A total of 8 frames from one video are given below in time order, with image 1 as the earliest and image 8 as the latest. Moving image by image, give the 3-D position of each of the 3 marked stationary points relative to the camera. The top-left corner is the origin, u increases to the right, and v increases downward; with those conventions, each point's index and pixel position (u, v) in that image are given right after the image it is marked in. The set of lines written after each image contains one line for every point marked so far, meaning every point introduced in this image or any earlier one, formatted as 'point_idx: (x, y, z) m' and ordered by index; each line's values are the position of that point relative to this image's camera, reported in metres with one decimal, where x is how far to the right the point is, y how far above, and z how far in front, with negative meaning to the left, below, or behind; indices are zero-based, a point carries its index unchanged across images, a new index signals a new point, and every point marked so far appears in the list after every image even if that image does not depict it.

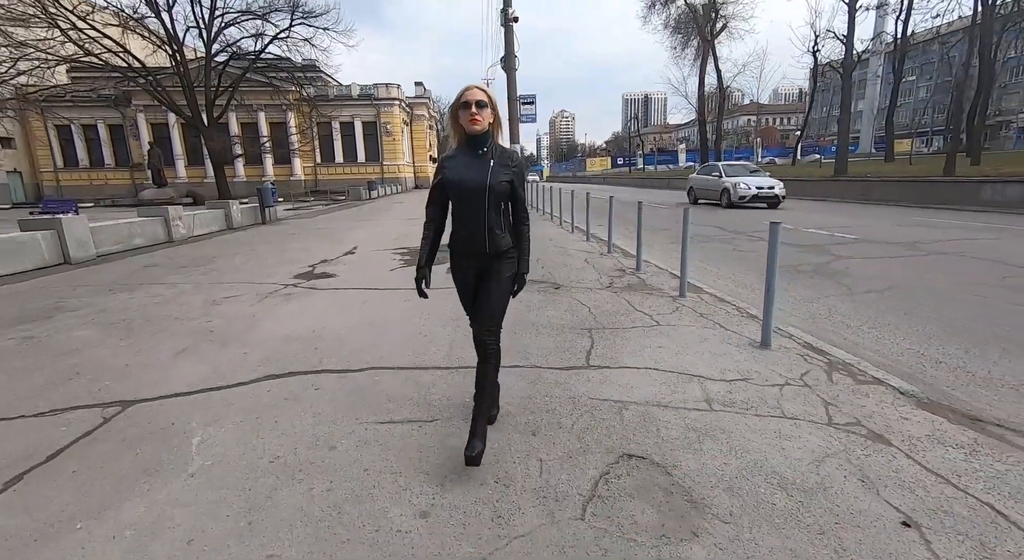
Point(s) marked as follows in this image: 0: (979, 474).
0: (+2.4, -1.0, +2.7) m
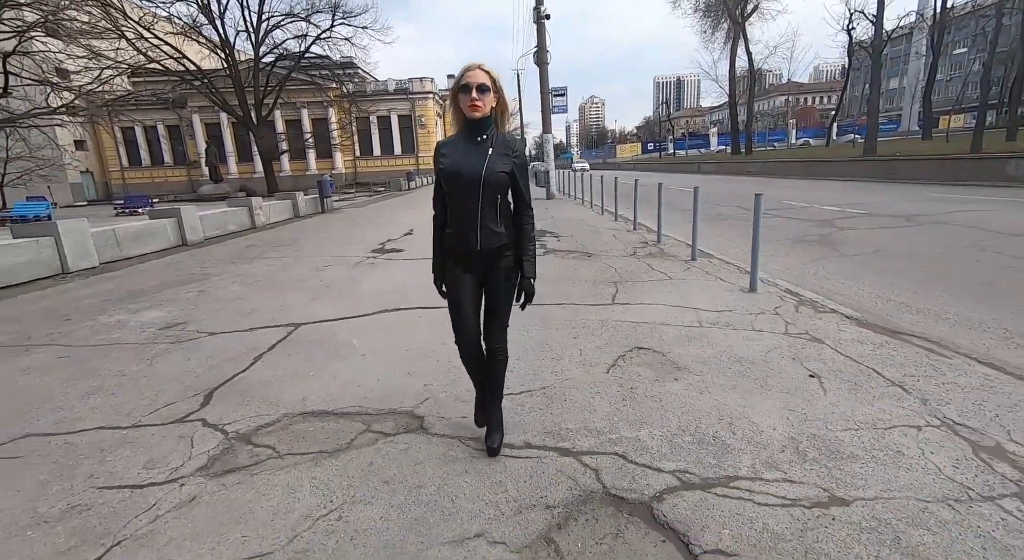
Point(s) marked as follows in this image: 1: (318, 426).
0: (+2.8, -0.6, +4.1) m
1: (-1.2, -0.8, +3.2) m
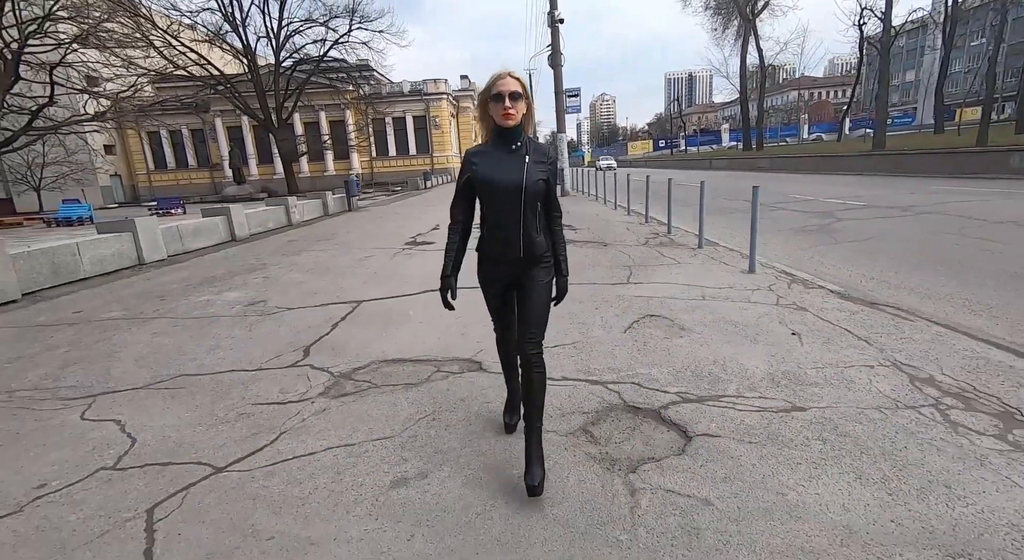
0: (+3.1, -0.4, +5.0) m
1: (-0.9, -0.6, +4.1) m
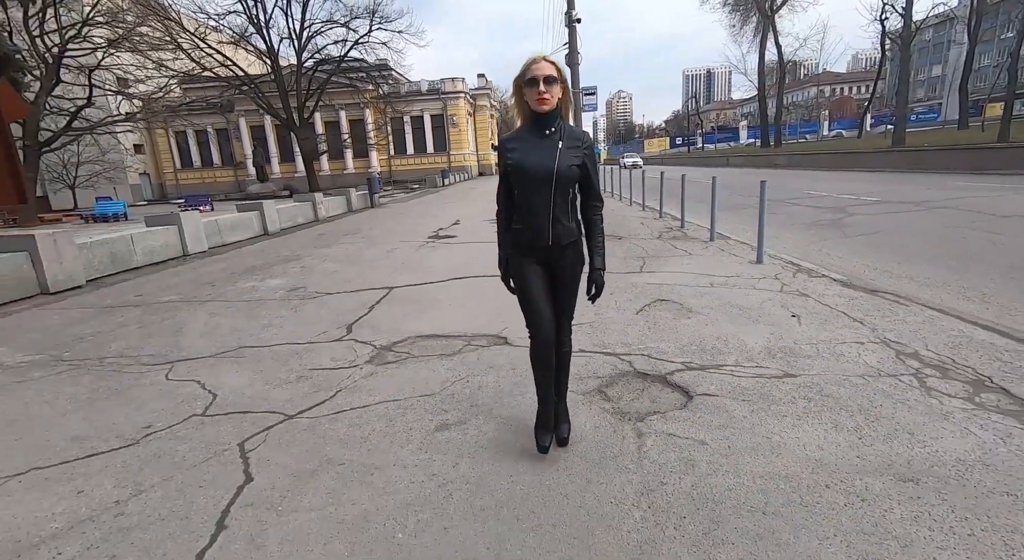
0: (+3.3, -0.2, +5.4) m
1: (-0.7, -0.5, +4.6) m
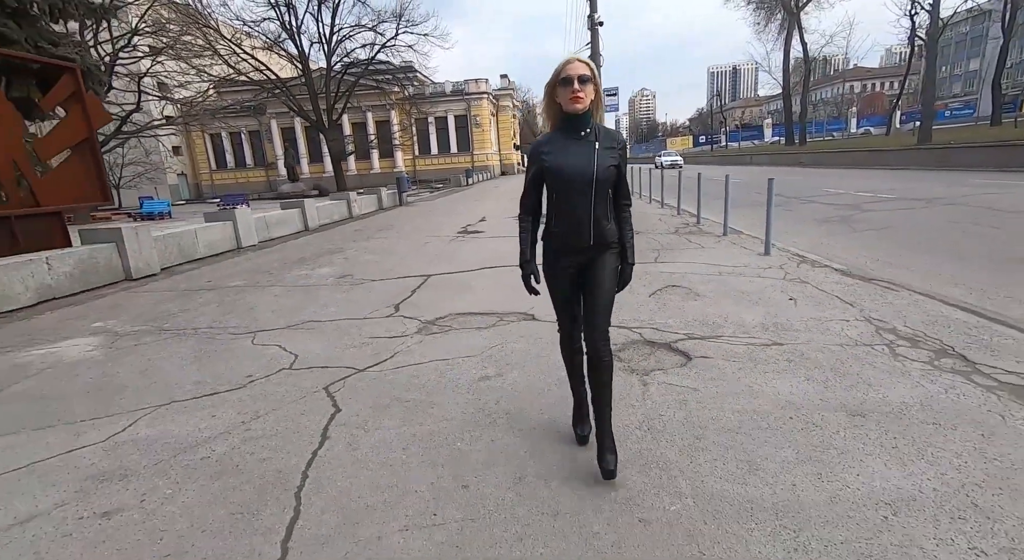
0: (+3.6, -0.1, +5.9) m
1: (-0.4, -0.4, +5.3) m
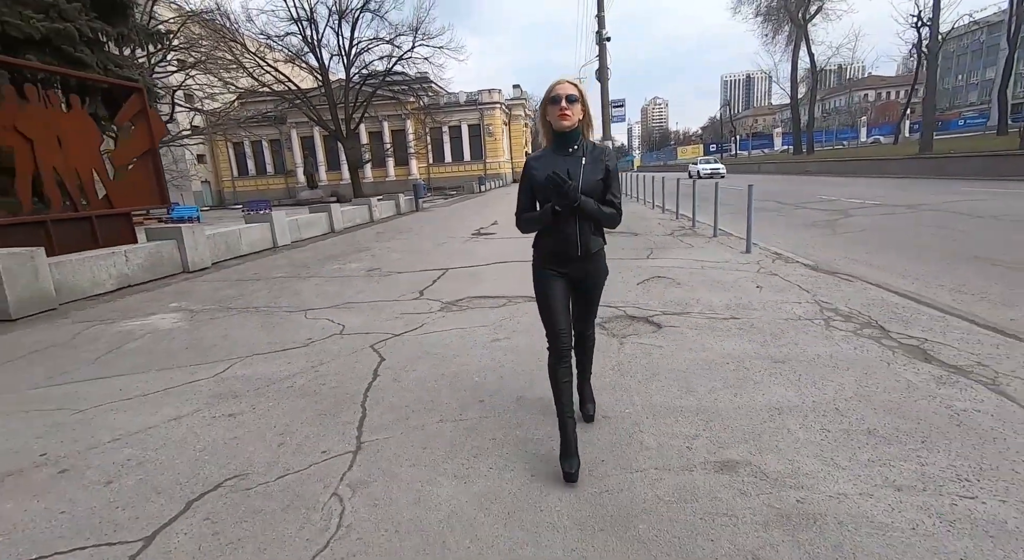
0: (+3.7, 0.0, +6.8) m
1: (-0.3, -0.2, +6.3) m
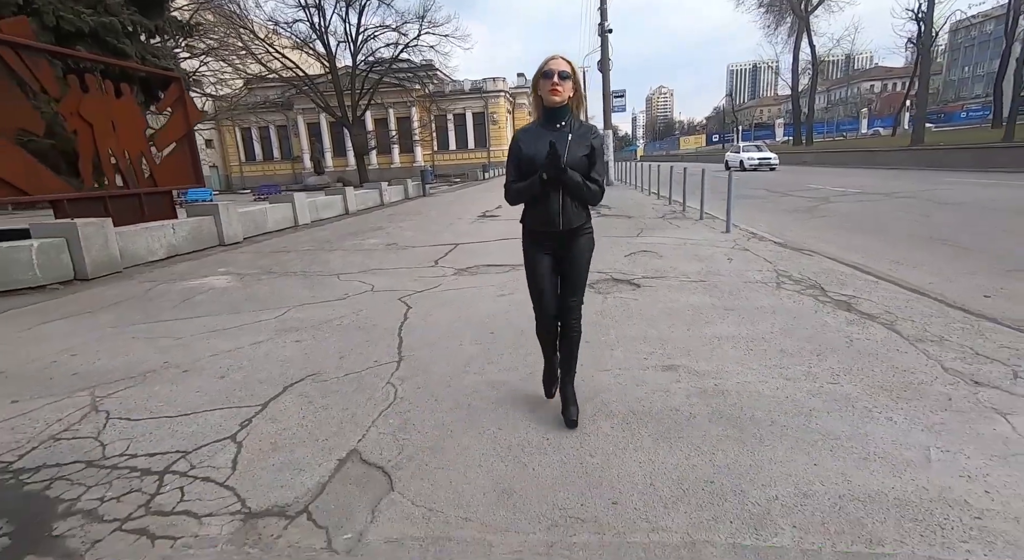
0: (+3.8, +0.4, +7.8) m
1: (-0.3, +0.2, +7.3) m
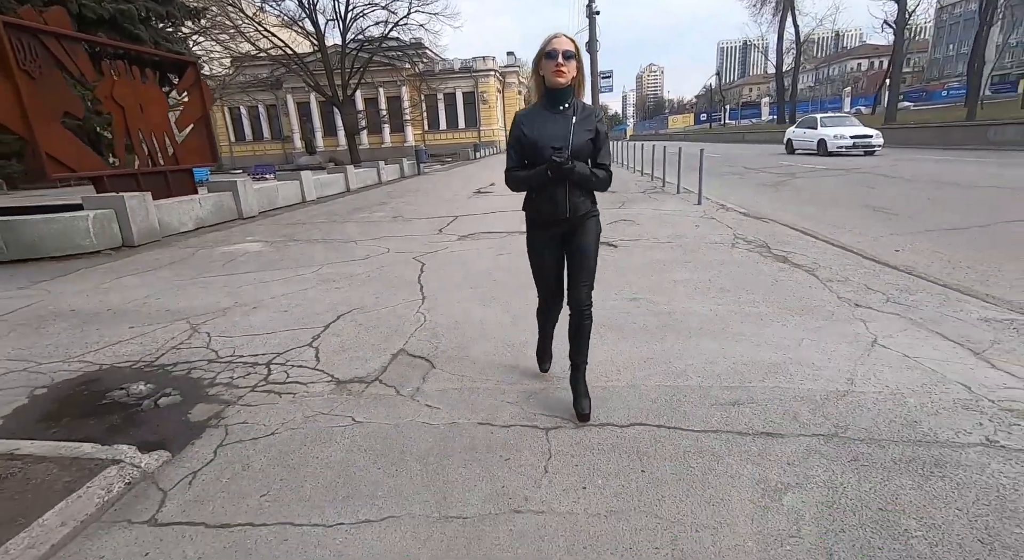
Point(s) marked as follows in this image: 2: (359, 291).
0: (+3.7, +0.9, +8.9) m
1: (-0.4, +0.7, +8.3) m
2: (-1.5, -0.1, +5.2) m
